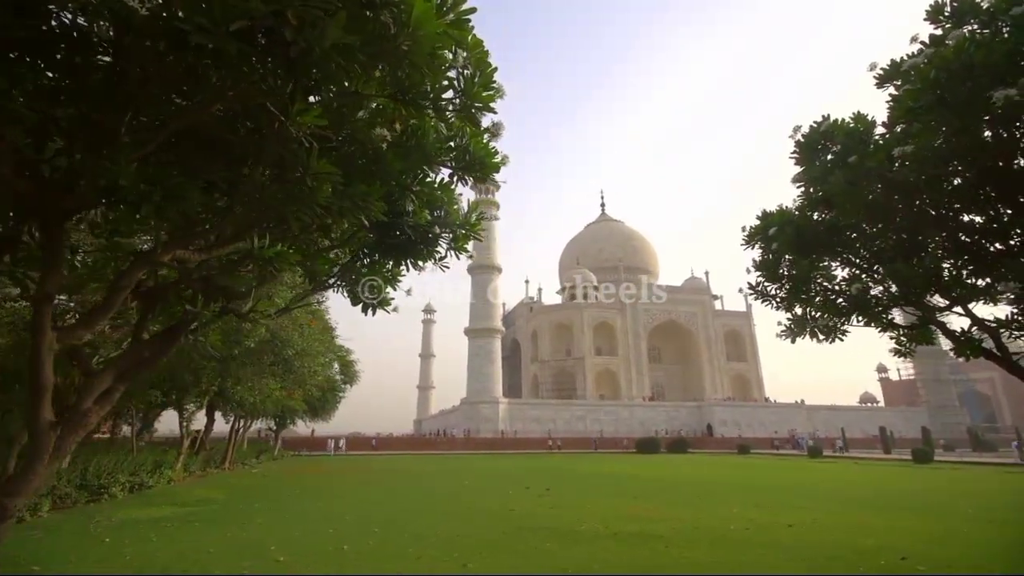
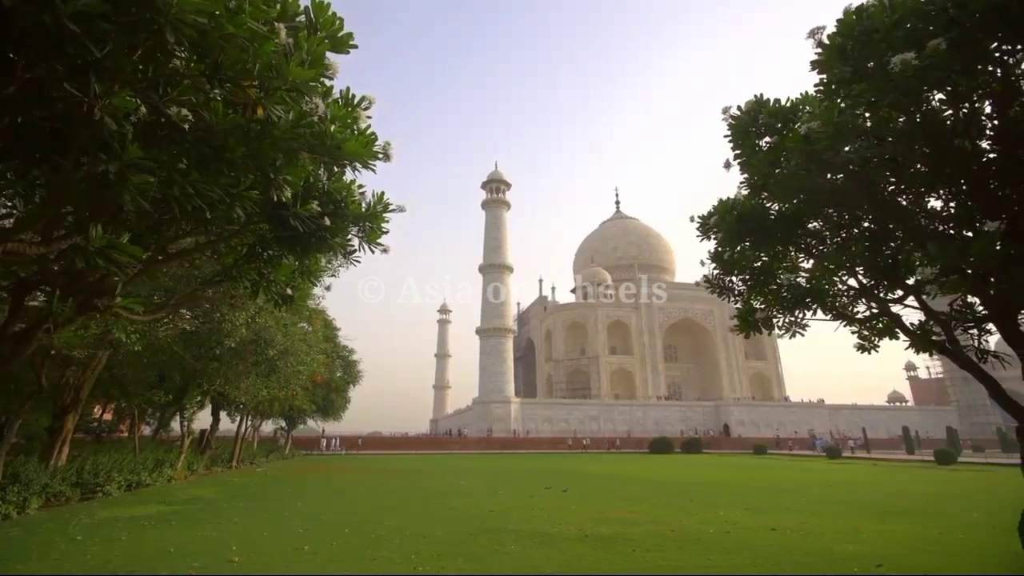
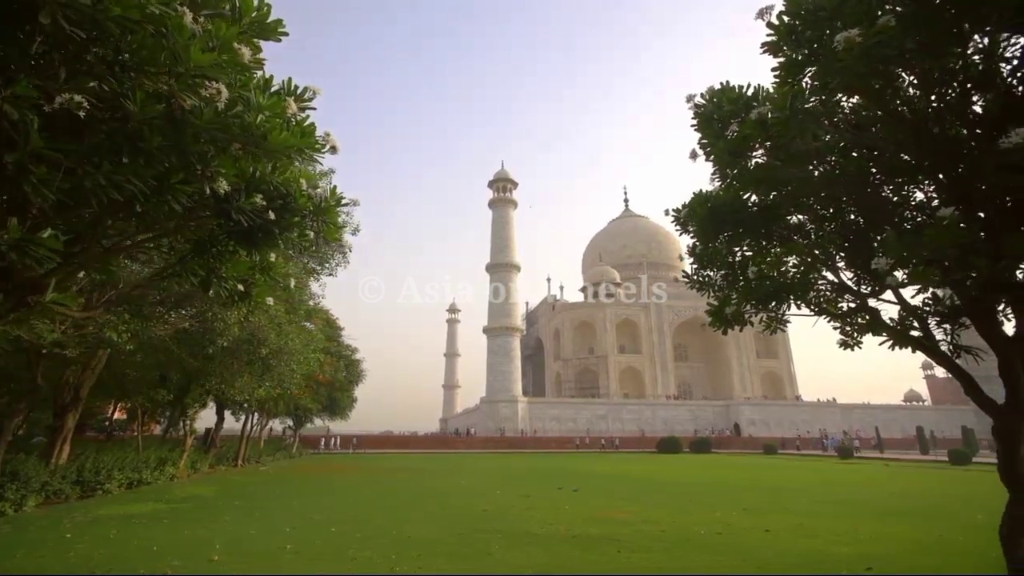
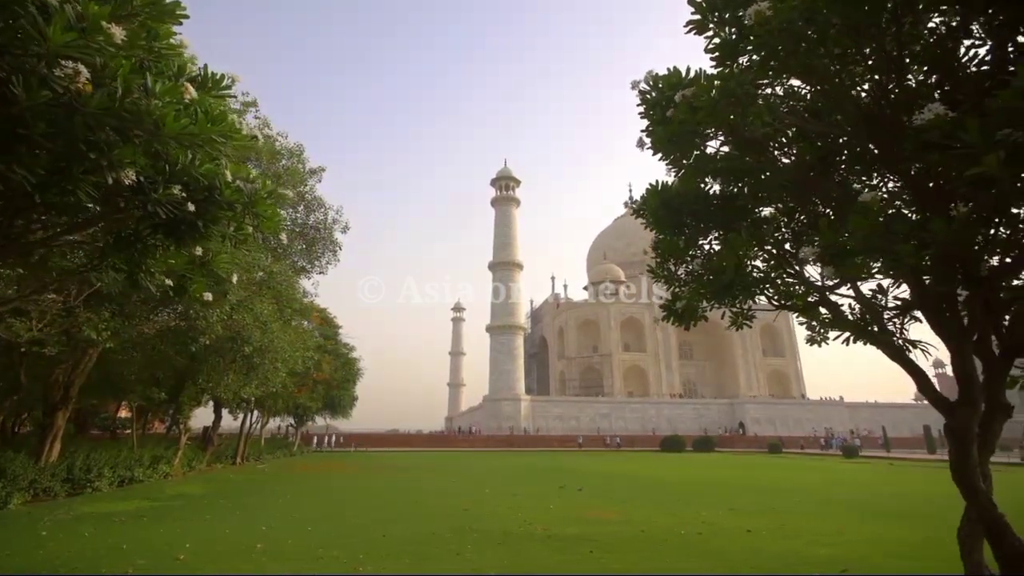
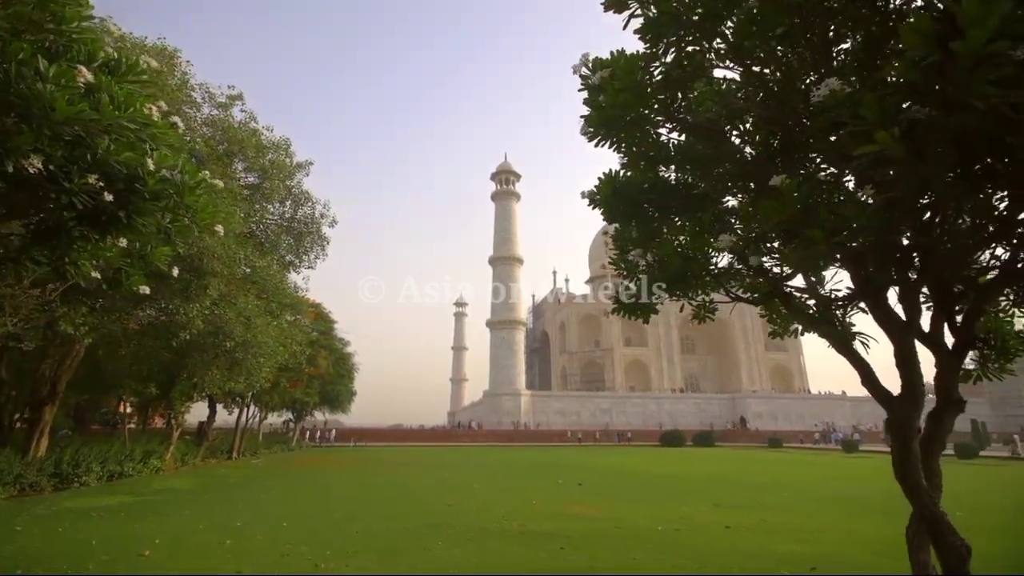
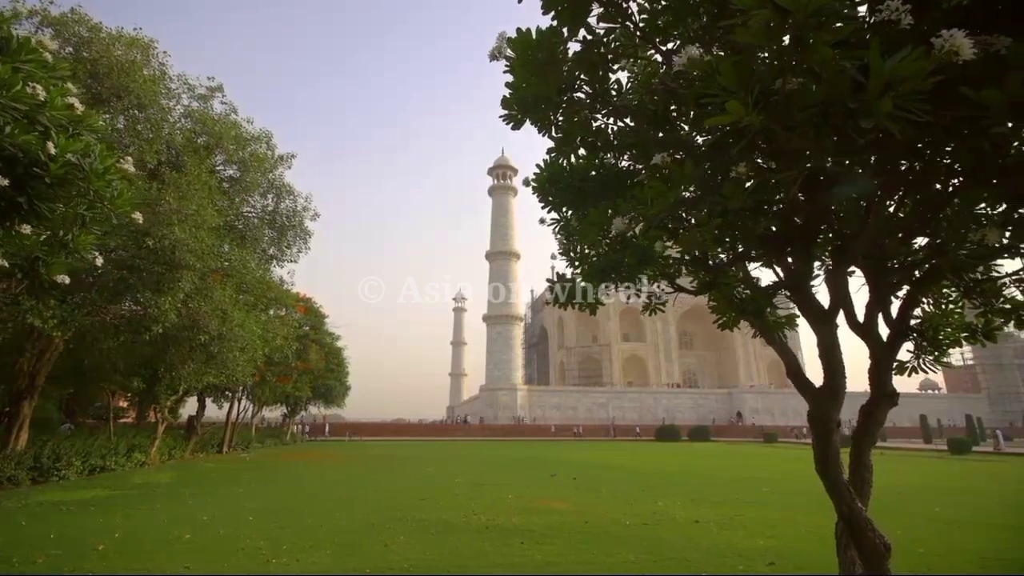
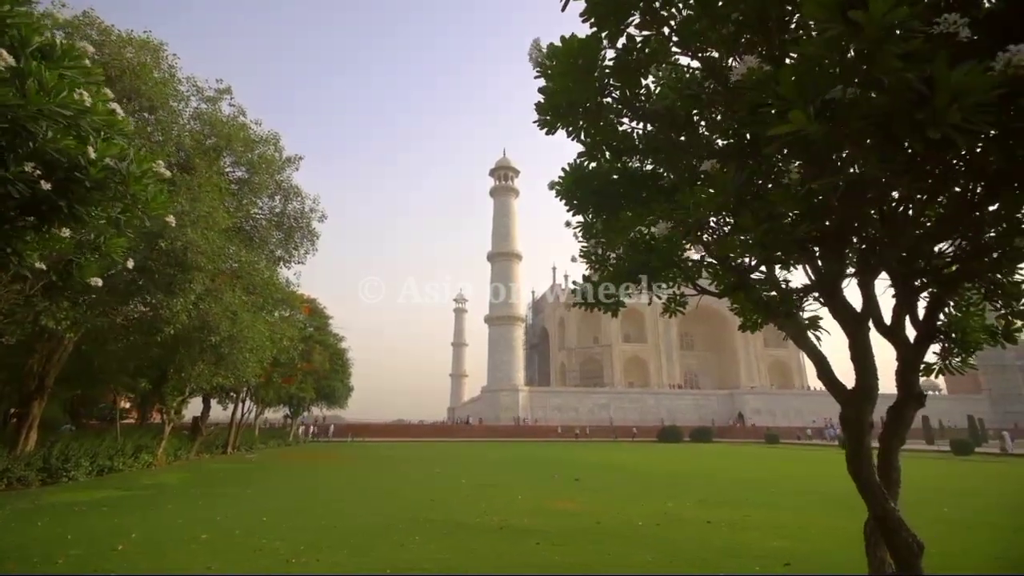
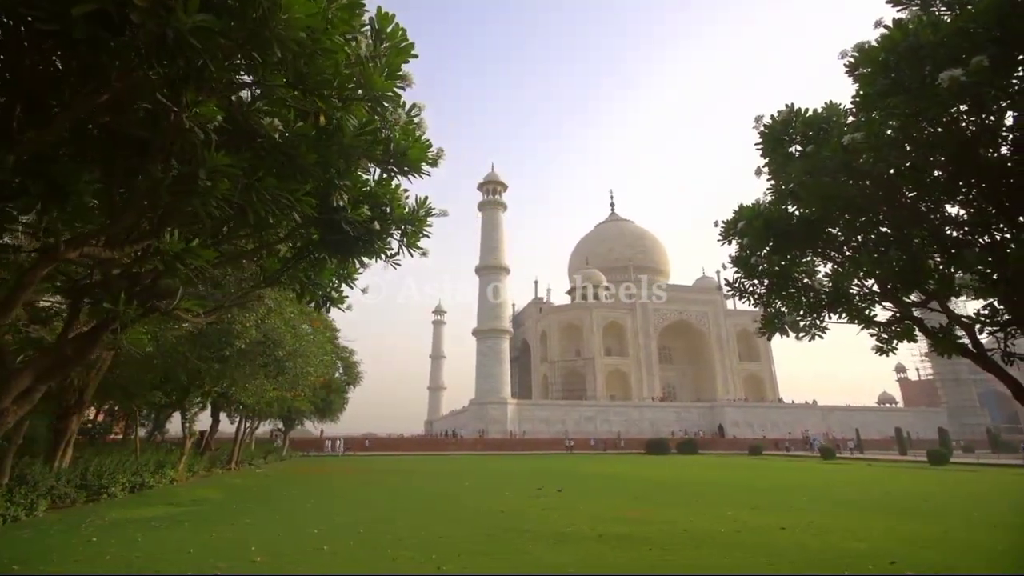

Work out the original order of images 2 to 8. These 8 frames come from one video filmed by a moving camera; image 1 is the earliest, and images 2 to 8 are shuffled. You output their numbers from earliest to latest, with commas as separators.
8, 2, 3, 4, 5, 7, 6
